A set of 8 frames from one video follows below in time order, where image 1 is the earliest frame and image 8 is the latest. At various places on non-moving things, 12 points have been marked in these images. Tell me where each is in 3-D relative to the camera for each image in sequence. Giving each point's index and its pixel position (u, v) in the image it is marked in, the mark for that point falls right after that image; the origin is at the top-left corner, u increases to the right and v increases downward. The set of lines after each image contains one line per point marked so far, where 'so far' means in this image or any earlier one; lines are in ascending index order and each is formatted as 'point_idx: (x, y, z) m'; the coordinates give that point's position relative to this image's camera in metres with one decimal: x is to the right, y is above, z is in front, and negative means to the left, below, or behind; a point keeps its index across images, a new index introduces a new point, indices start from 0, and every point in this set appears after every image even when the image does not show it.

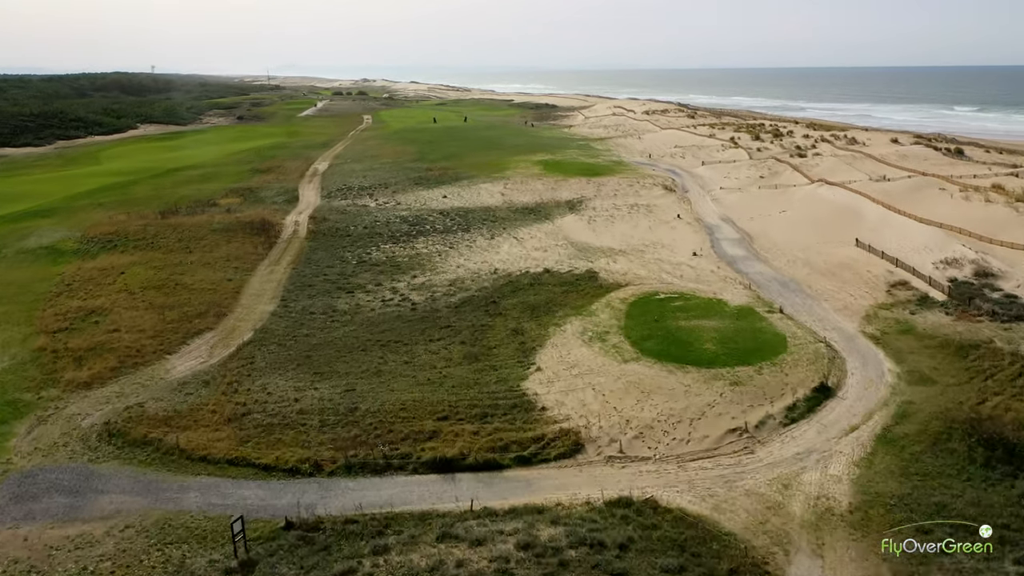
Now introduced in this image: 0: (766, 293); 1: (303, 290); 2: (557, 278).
0: (+6.4, -0.2, +16.7) m
1: (-6.2, -0.1, +19.7) m
2: (+1.3, +0.2, +19.0) m
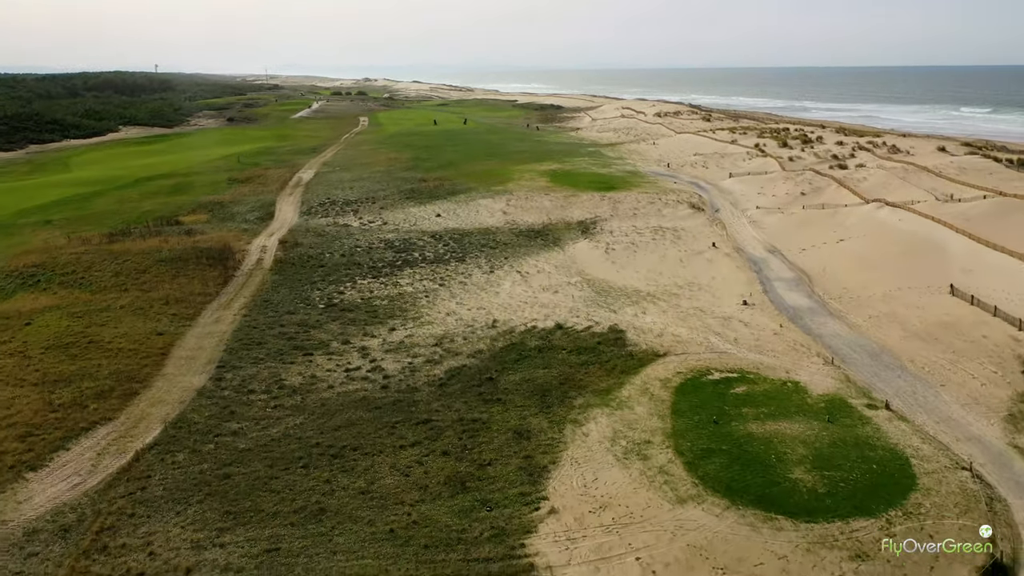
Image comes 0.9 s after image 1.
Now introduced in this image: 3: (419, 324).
0: (+6.4, -1.6, +12.4) m
1: (-6.1, -1.5, +15.5) m
2: (+1.3, -1.2, +14.7) m
3: (-2.4, -0.9, +17.2) m
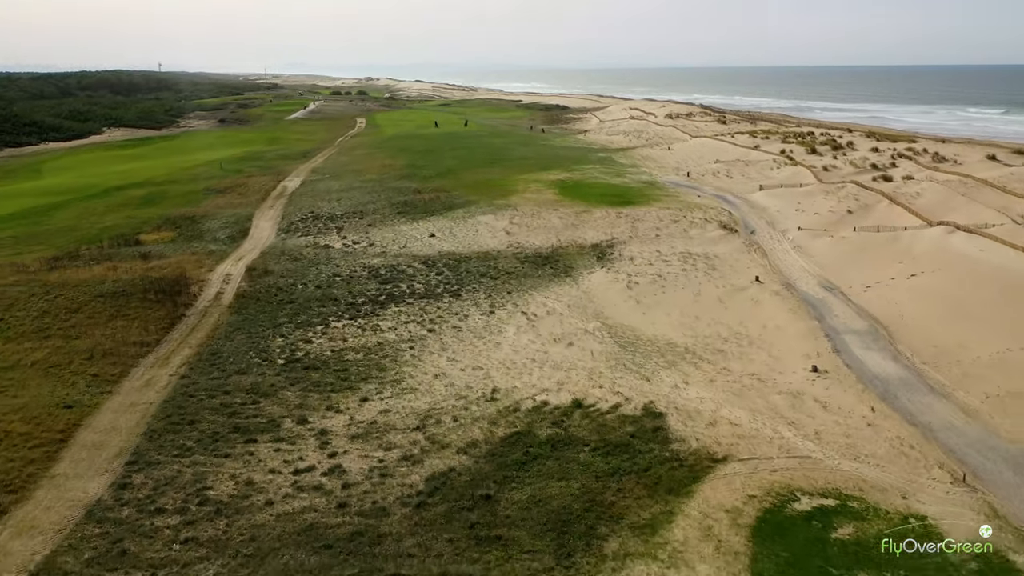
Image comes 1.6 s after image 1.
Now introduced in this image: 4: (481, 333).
0: (+6.5, -2.8, +8.8) m
1: (-6.1, -2.7, +11.9) m
2: (+1.4, -2.4, +11.1) m
3: (-2.3, -2.1, +13.6) m
4: (-0.8, -1.1, +16.6) m
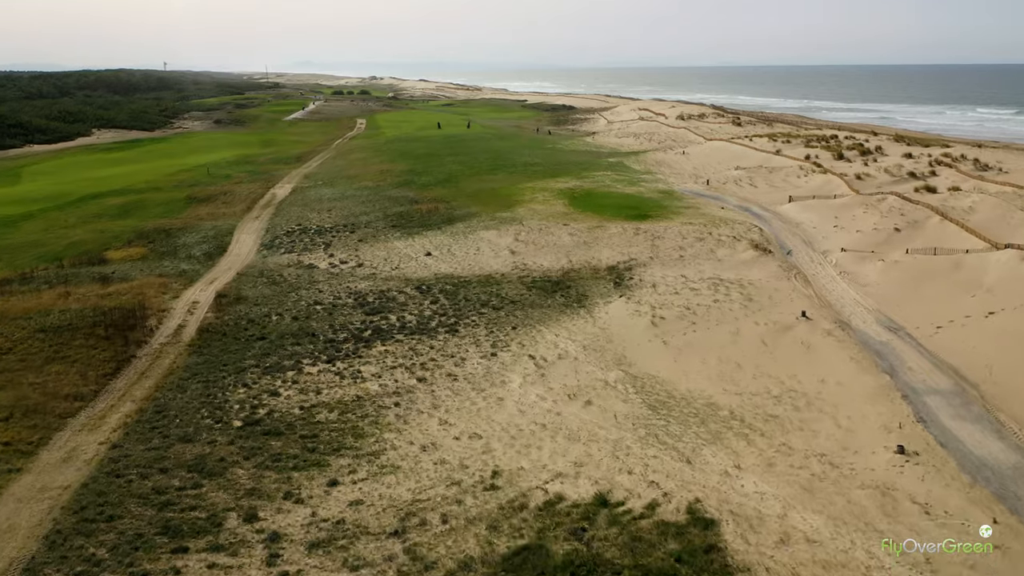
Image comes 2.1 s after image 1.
0: (+6.5, -3.7, +6.0) m
1: (-6.0, -3.5, +9.3) m
2: (+1.5, -3.3, +8.4) m
3: (-2.2, -3.0, +10.9) m
4: (-0.7, -2.0, +14.0) m
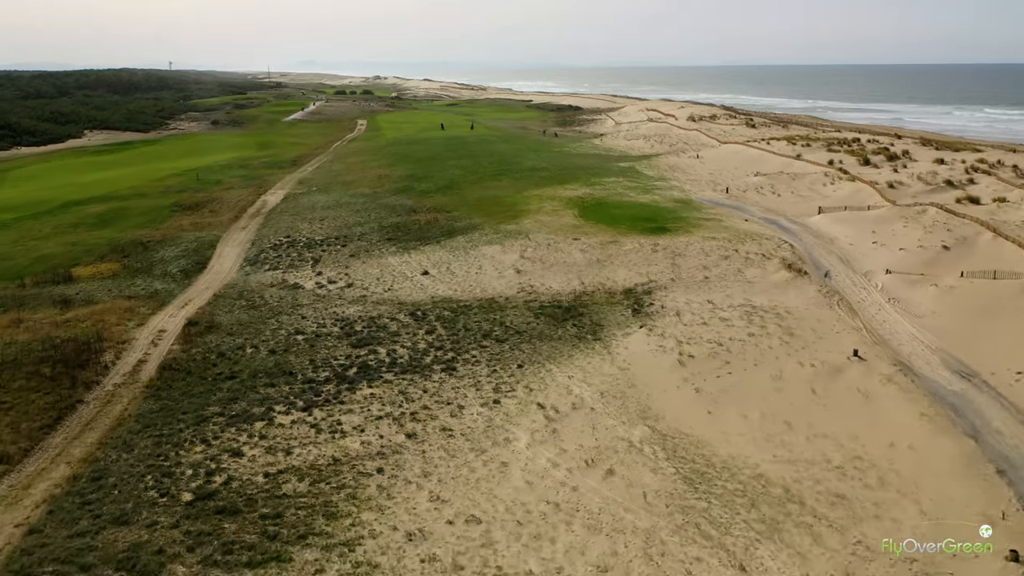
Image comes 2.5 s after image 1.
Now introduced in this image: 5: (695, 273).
0: (+6.6, -4.4, +3.8) m
1: (-5.9, -4.2, +7.2) m
2: (+1.5, -4.0, +6.2) m
3: (-2.1, -3.7, +8.8) m
4: (-0.6, -2.7, +11.8) m
5: (+5.4, +0.5, +19.9) m
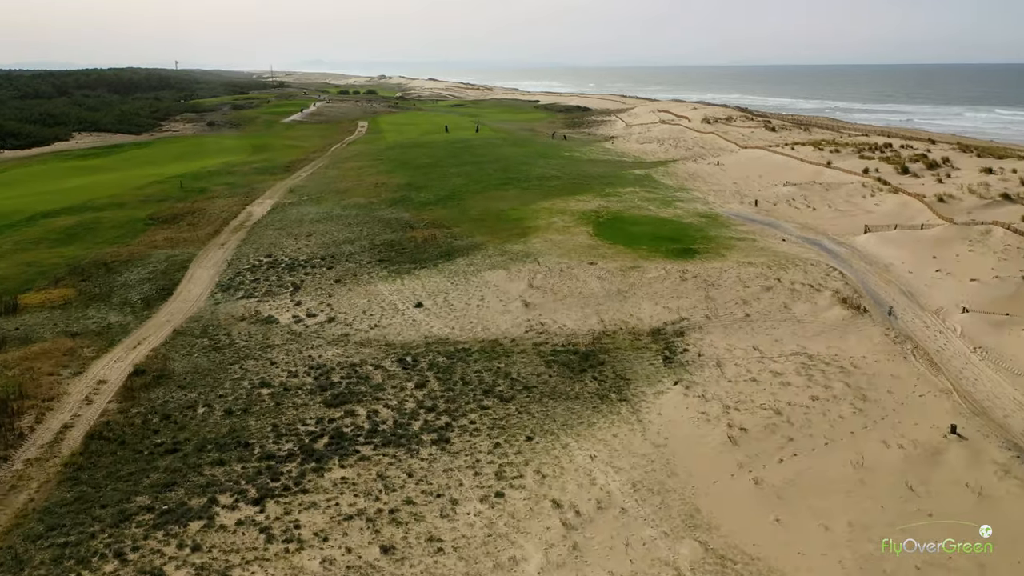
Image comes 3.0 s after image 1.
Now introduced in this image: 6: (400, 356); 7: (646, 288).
0: (+6.6, -5.4, +0.9) m
1: (-5.9, -5.2, +4.4) m
2: (+1.6, -4.9, +3.3) m
3: (-2.1, -4.7, +5.9) m
4: (-0.5, -3.7, +8.9) m
5: (+5.6, -0.5, +17.0) m
6: (-2.6, -1.6, +15.7) m
7: (+3.7, 0.0, +18.4) m
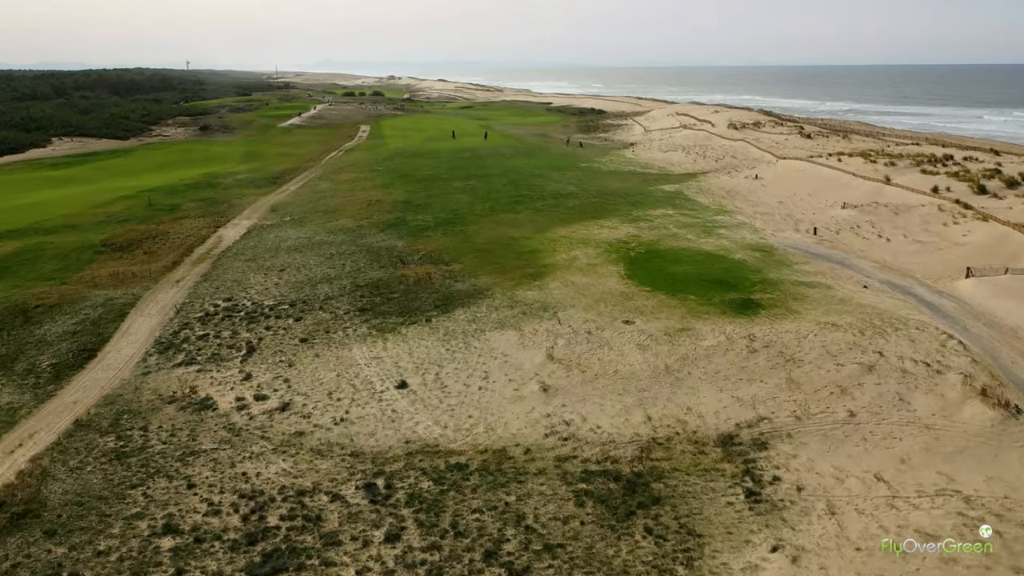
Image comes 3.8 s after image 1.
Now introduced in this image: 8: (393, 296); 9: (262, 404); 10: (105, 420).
0: (+6.6, -7.0, -3.7) m
1: (-5.8, -6.7, -0.1) m
2: (+1.6, -6.5, -1.2) m
3: (-2.0, -6.2, +1.5) m
4: (-0.3, -5.2, +4.4) m
5: (+5.9, -2.1, +12.4) m
6: (-2.4, -3.1, +11.2) m
7: (+4.0, -1.6, +13.9) m
8: (-3.4, -0.2, +19.3) m
9: (-5.1, -2.3, +13.7) m
10: (-8.2, -2.6, +13.4) m
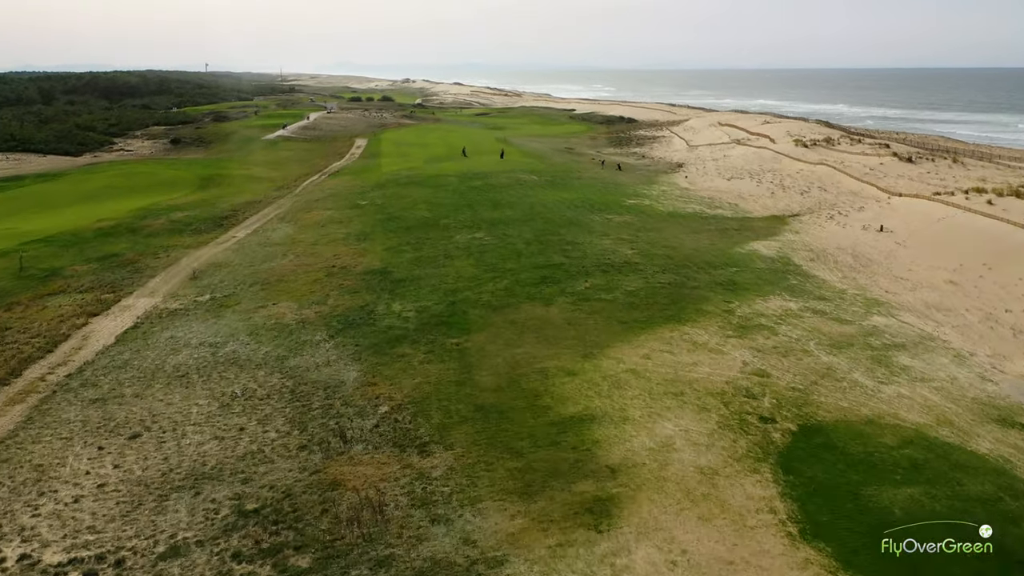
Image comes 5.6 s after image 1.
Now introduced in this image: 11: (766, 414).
0: (+6.5, -10.6, -14.1) m
1: (-5.8, -10.1, -10.2) m
2: (+1.6, -10.0, -11.5) m
3: (-2.0, -9.7, -8.8) m
4: (-0.2, -8.7, -5.8) m
5: (+6.2, -5.7, +2.0) m
6: (-2.1, -6.6, +1.0) m
7: (+4.3, -5.1, +3.5) m
8: (-2.9, -3.7, +9.1) m
9: (-4.8, -5.8, +3.6) m
10: (-7.8, -6.0, +3.3) m
11: (+4.6, -2.2, +12.0) m
